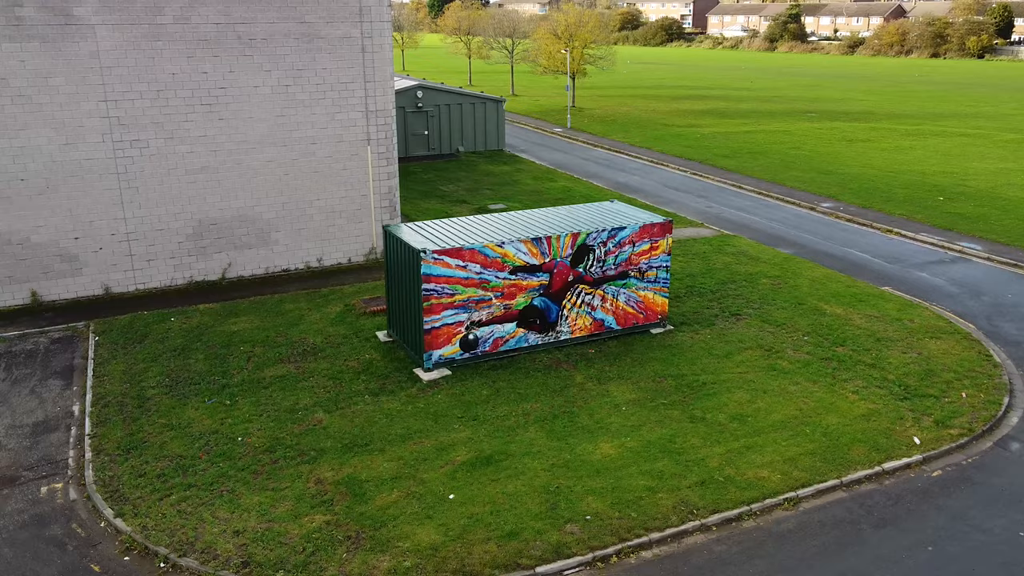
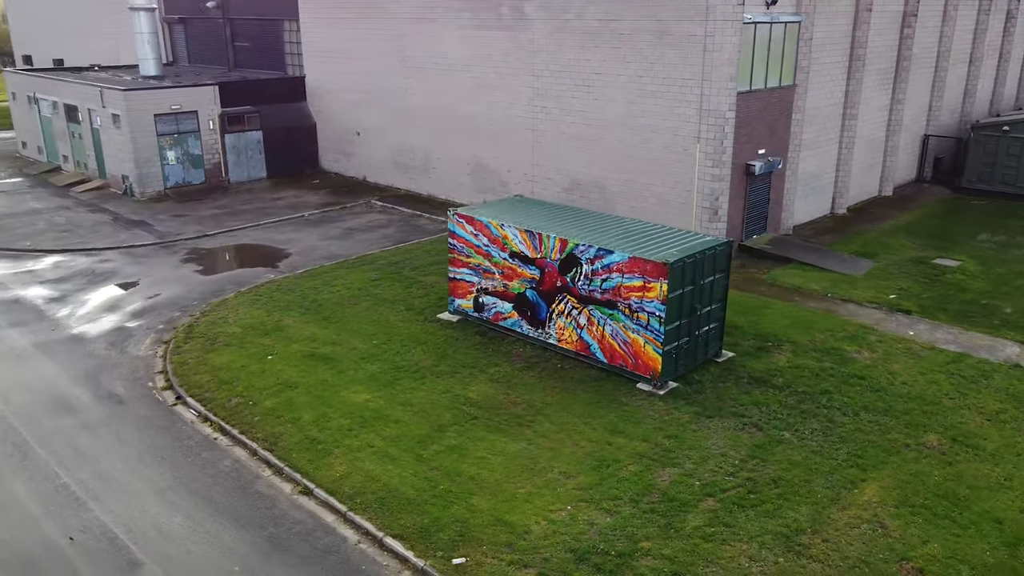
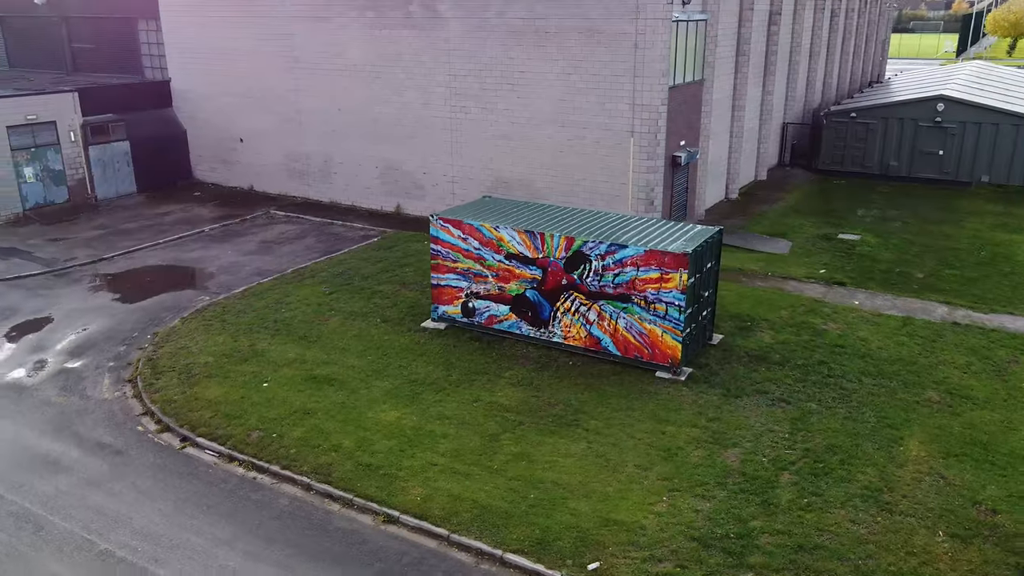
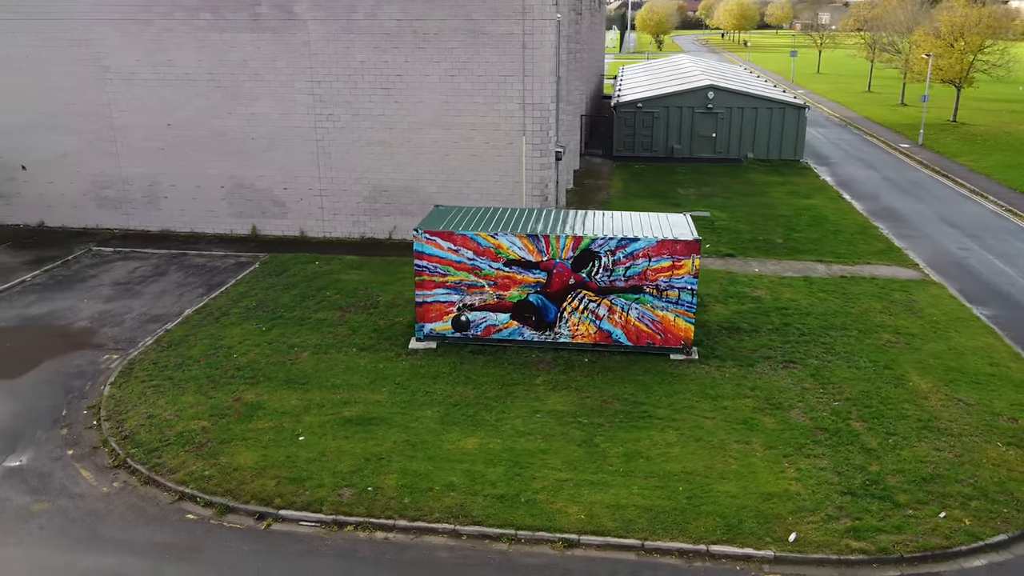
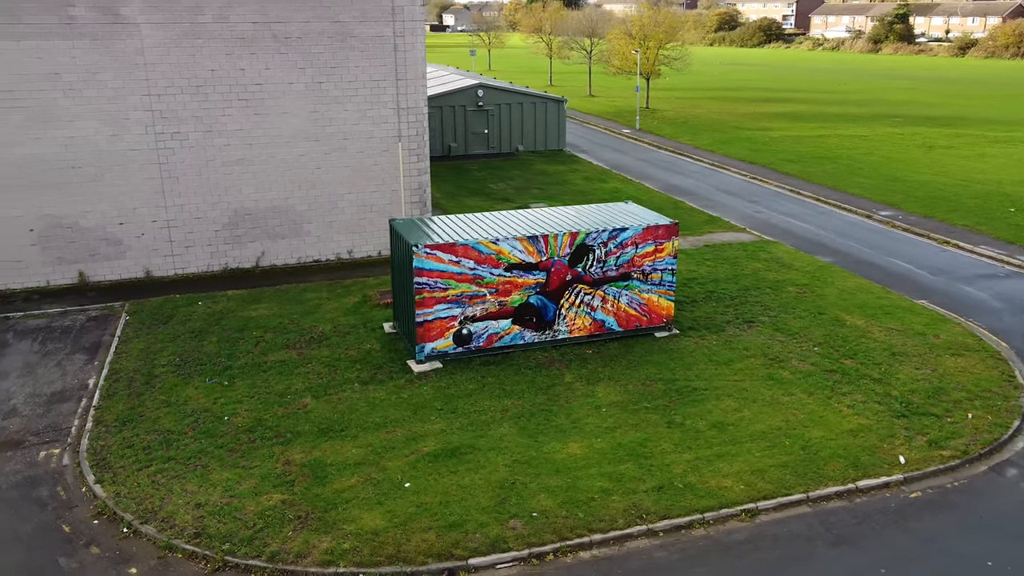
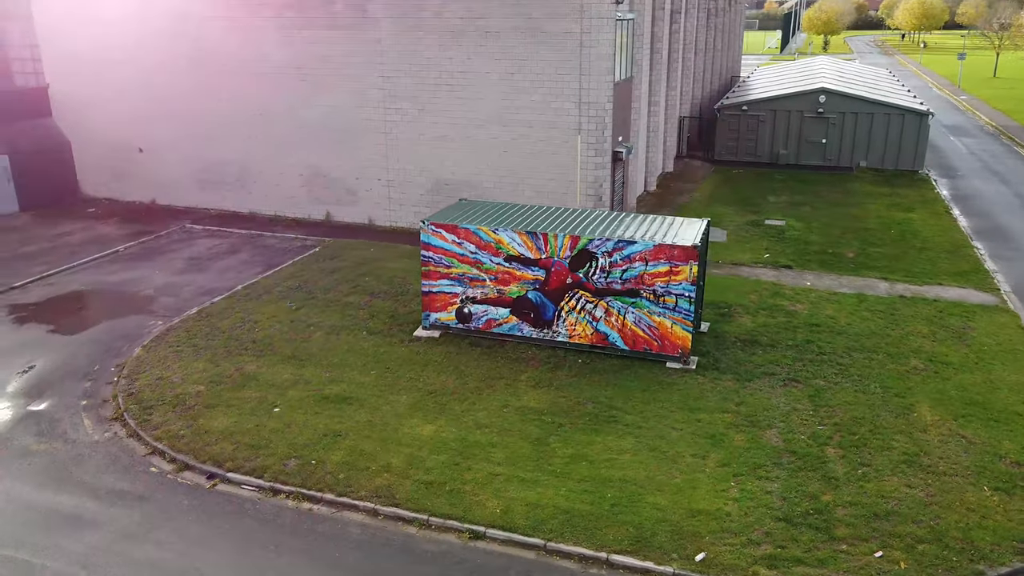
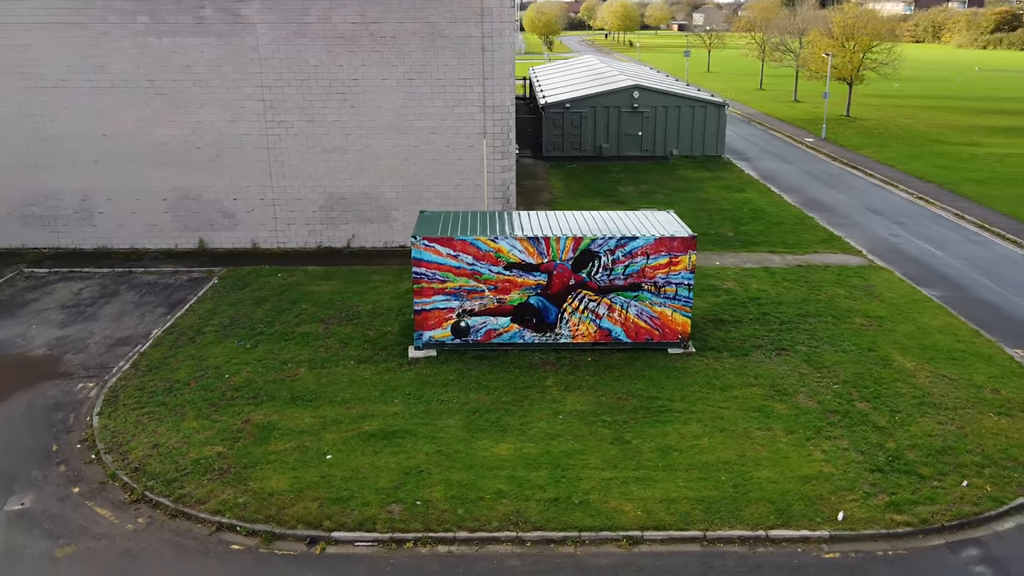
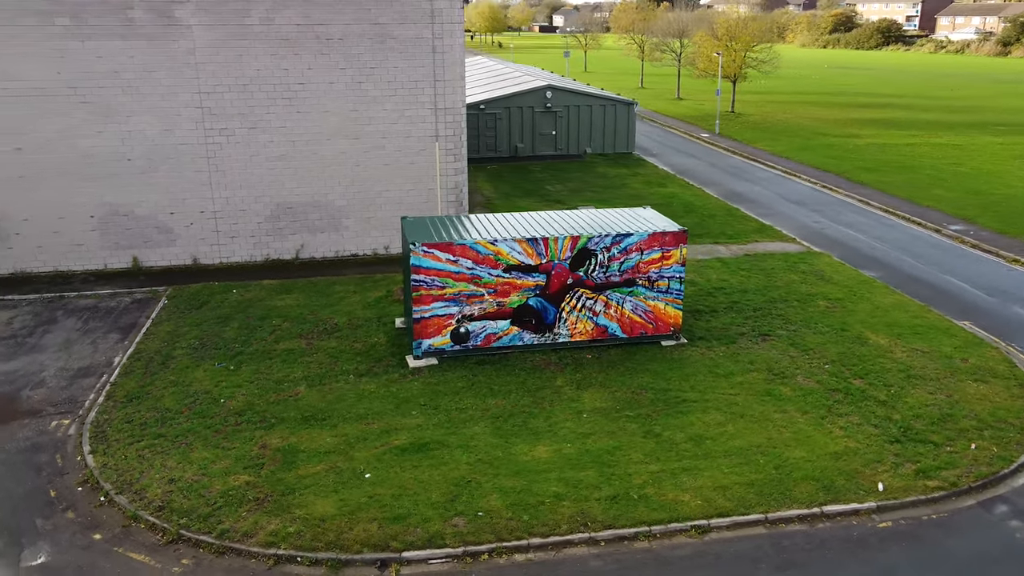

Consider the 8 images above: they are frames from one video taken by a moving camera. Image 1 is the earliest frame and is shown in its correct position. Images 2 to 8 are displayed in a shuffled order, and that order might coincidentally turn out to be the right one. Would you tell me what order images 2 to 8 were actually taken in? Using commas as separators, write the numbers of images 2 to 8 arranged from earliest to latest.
5, 8, 7, 4, 6, 3, 2
